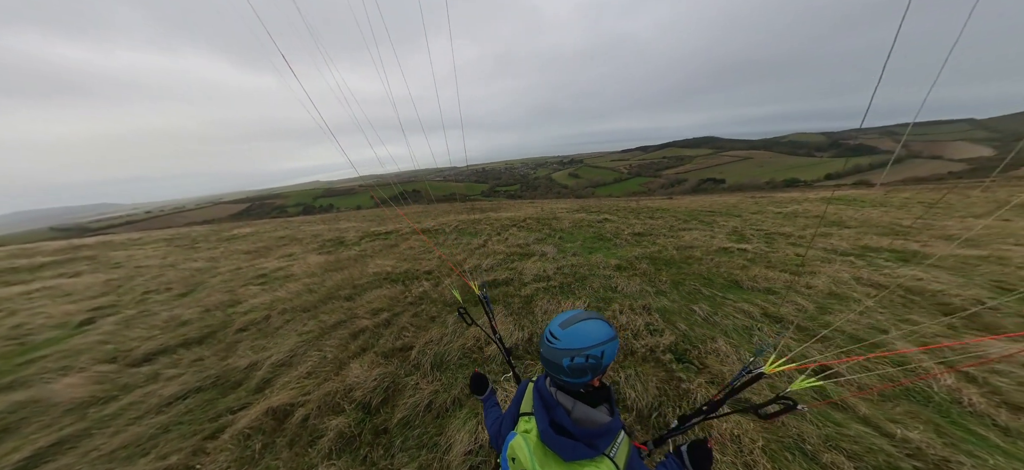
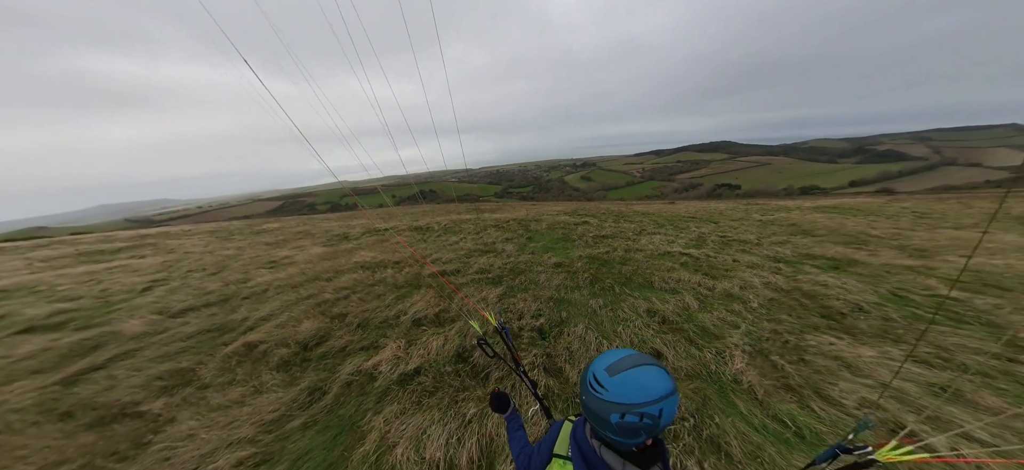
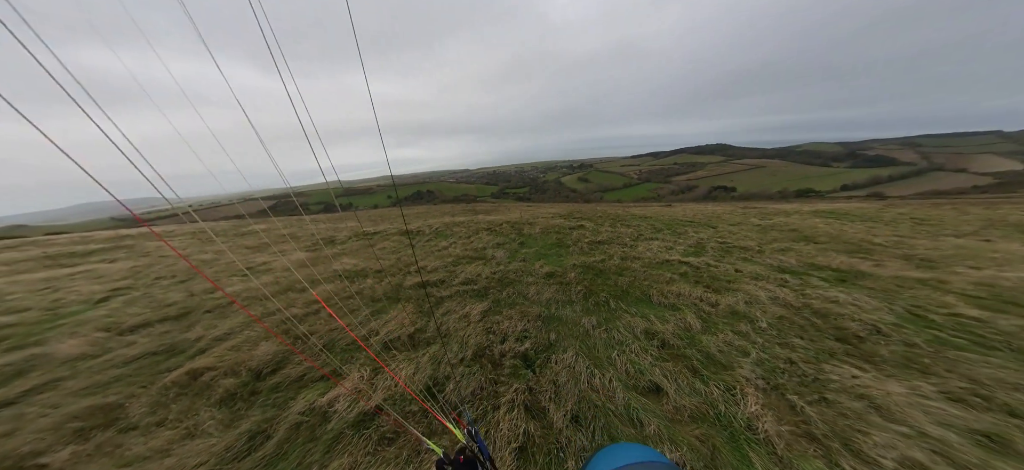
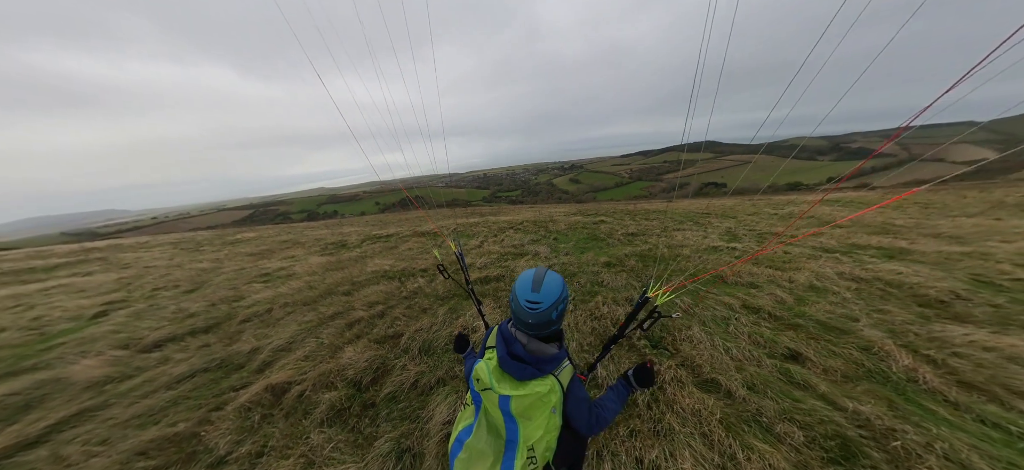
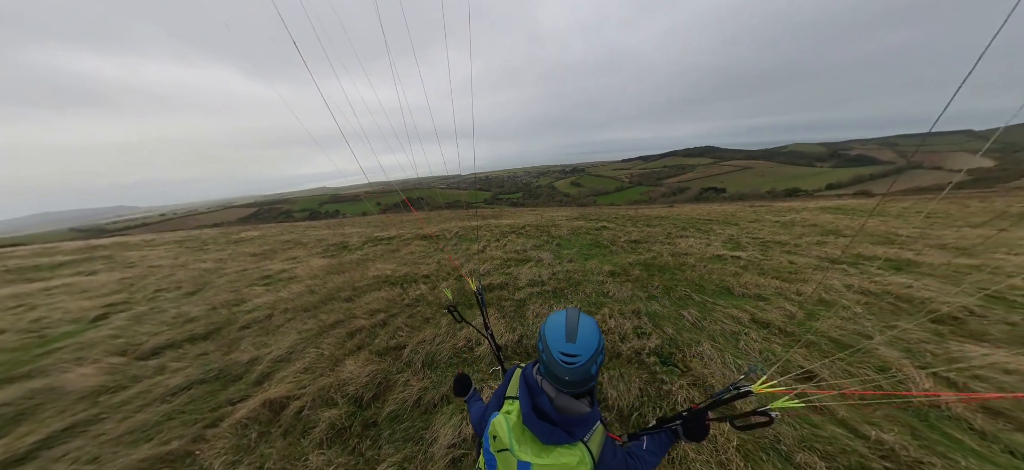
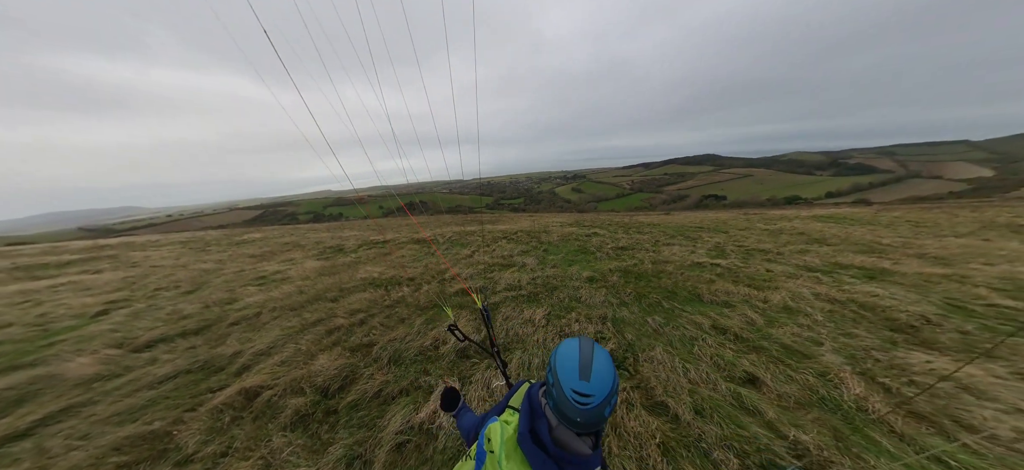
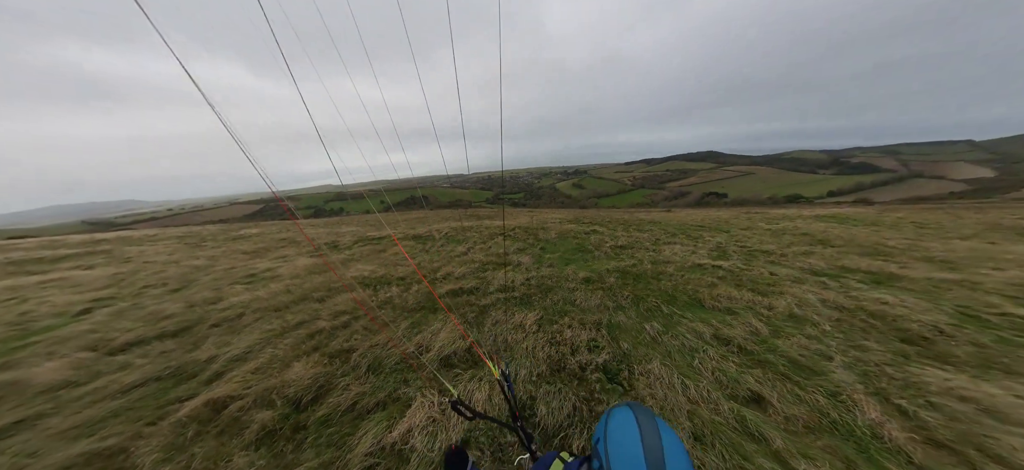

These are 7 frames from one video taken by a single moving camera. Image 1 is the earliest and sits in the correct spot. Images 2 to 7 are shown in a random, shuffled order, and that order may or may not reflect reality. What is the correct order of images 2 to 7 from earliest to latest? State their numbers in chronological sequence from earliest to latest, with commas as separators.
4, 5, 6, 7, 3, 2
